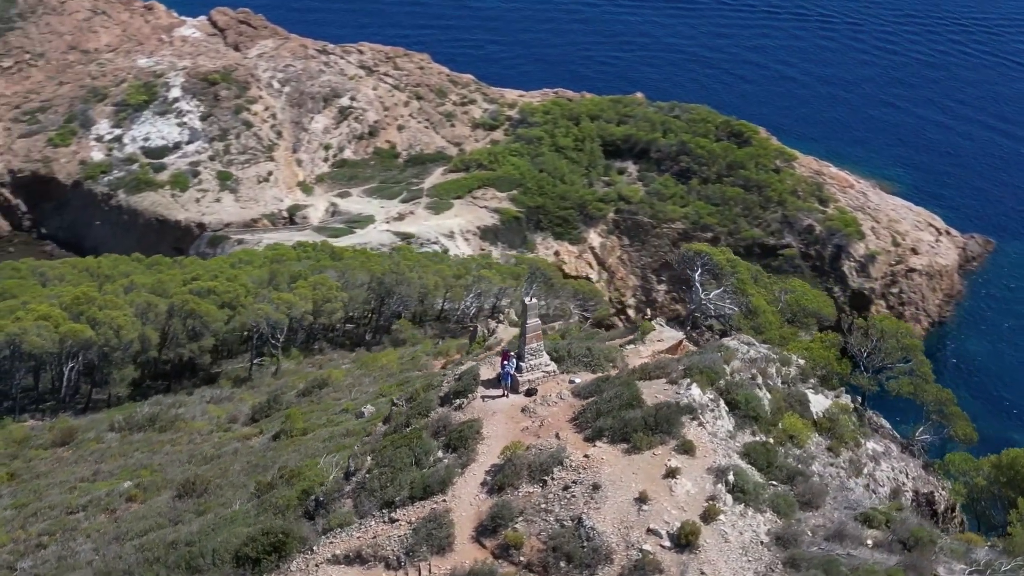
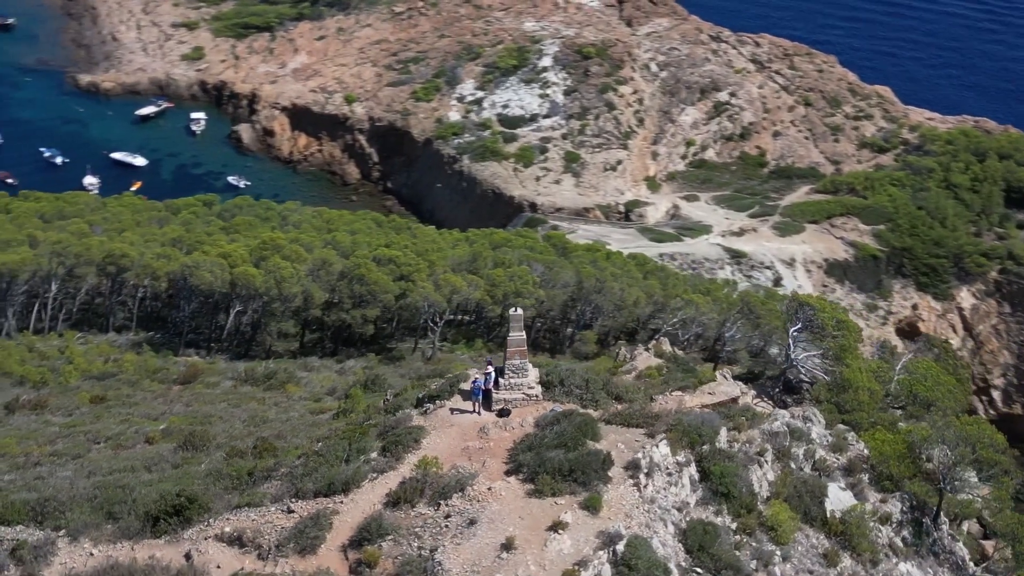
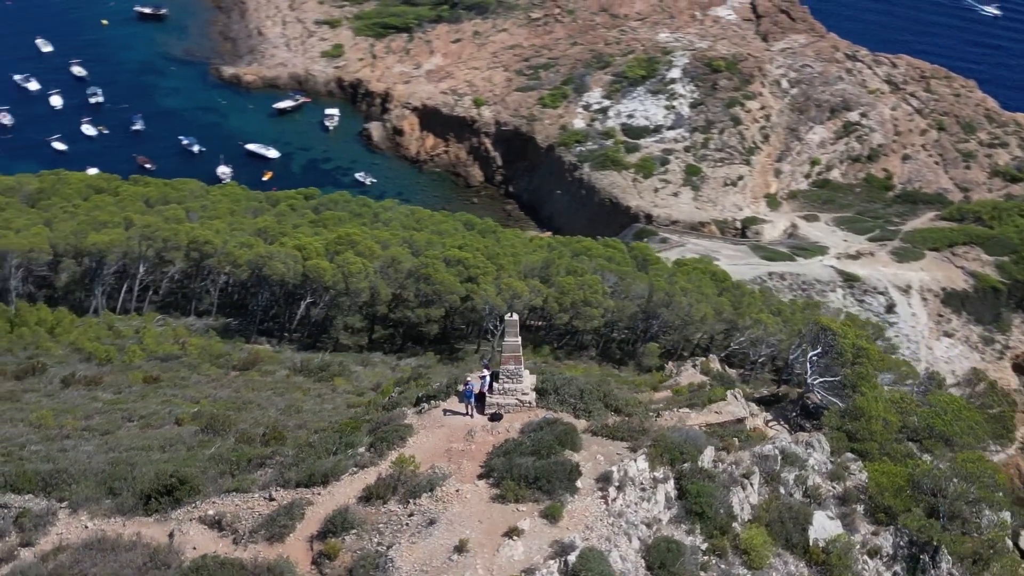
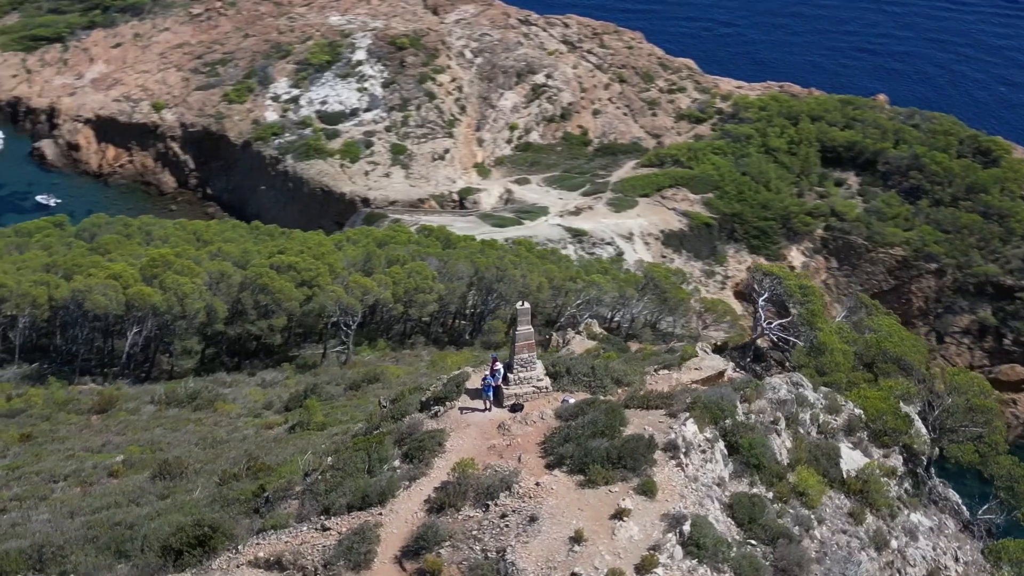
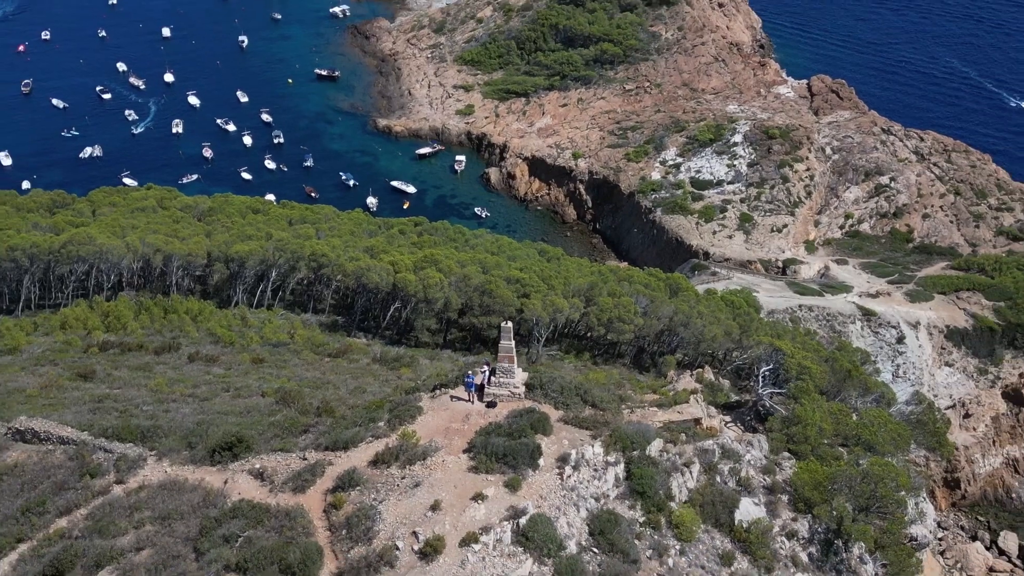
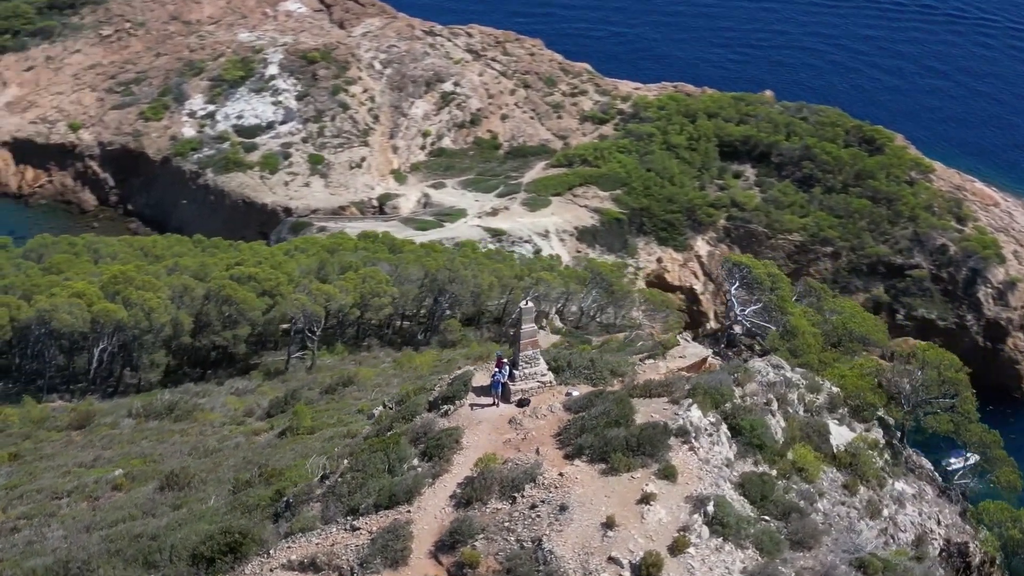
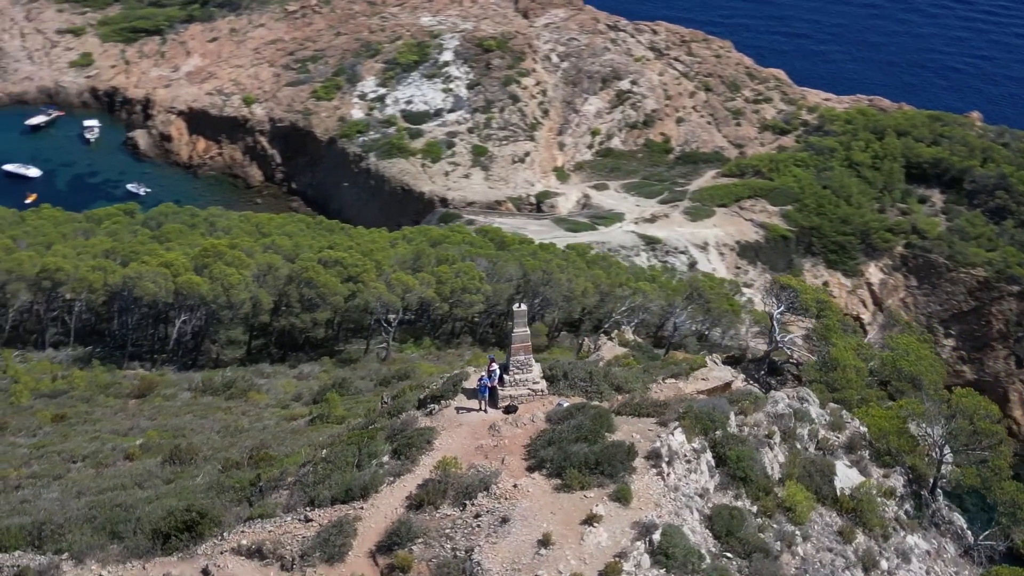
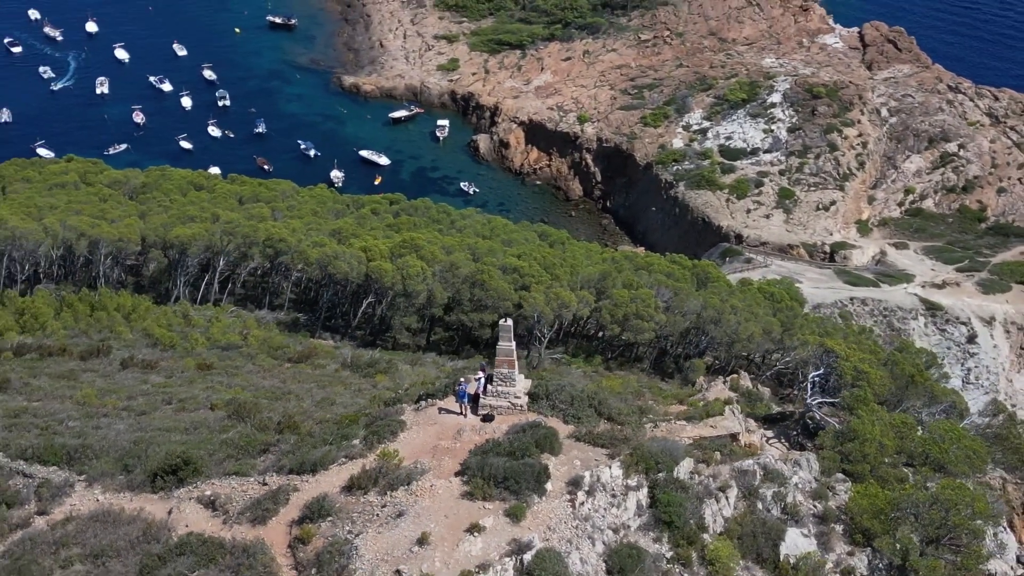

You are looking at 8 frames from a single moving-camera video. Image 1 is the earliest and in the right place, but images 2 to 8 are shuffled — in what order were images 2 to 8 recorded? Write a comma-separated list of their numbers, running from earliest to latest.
6, 4, 7, 2, 3, 8, 5
